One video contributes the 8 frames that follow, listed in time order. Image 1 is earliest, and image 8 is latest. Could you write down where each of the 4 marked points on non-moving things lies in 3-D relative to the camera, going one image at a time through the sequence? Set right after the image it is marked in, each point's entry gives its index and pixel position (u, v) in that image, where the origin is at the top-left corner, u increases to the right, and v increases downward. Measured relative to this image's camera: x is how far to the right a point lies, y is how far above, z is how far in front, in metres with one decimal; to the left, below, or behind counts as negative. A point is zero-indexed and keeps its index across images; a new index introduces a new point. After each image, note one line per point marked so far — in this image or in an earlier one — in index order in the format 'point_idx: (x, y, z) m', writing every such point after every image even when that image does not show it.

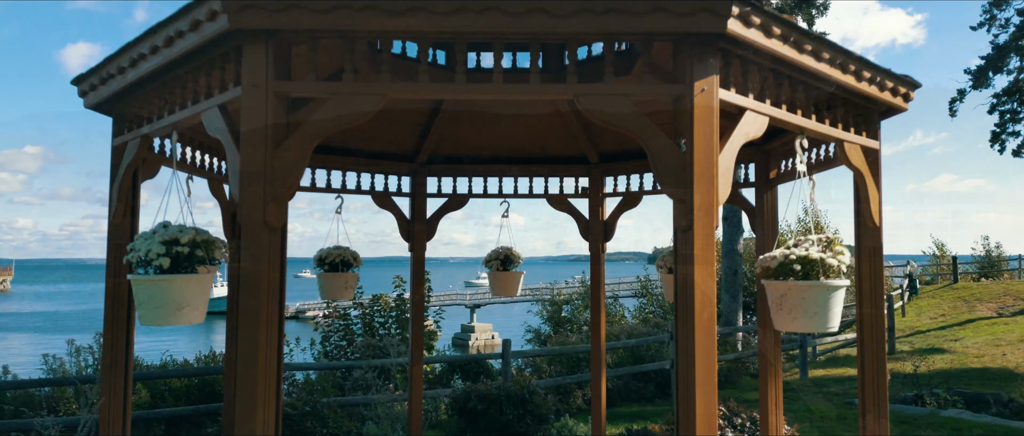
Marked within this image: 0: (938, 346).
0: (+10.6, -3.2, +15.4) m
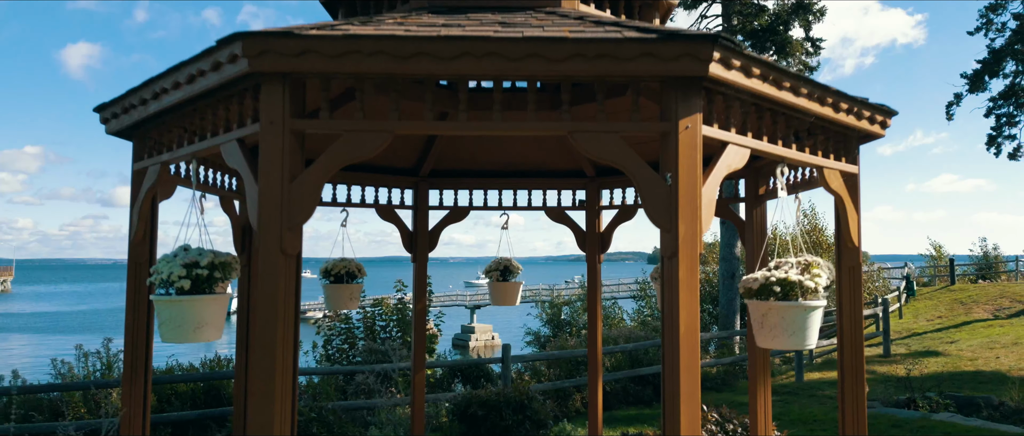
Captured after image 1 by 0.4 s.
0: (+10.6, -3.3, +15.6) m
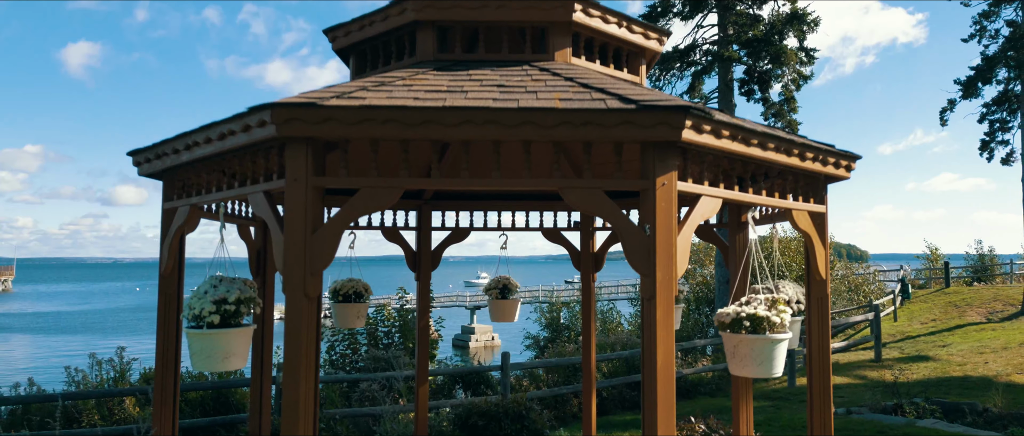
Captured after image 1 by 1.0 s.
0: (+10.6, -3.4, +15.9) m
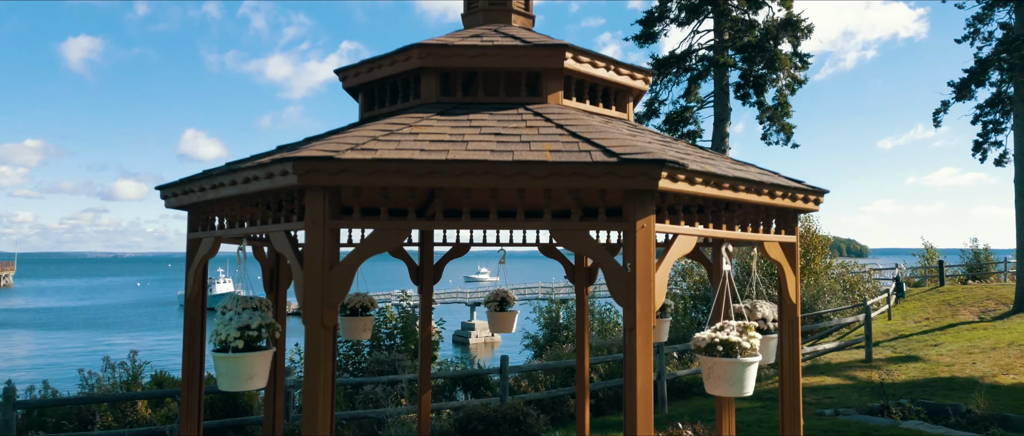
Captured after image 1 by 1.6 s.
0: (+10.5, -3.5, +16.2) m
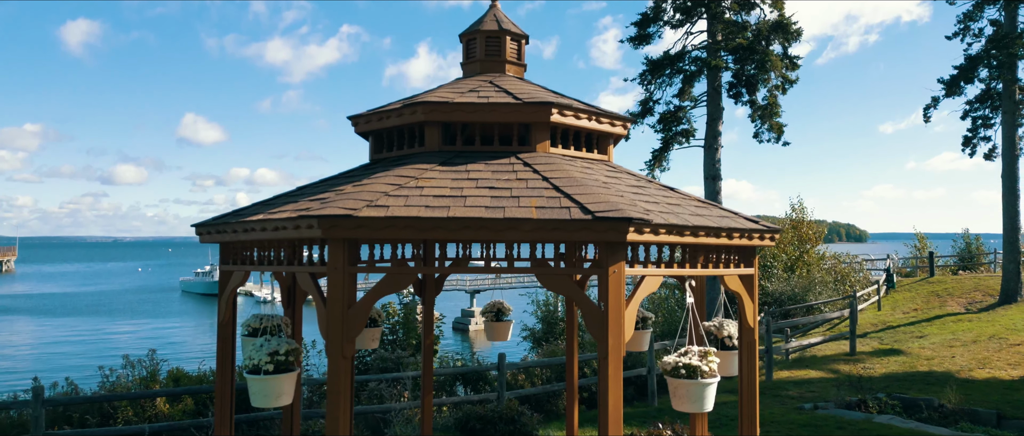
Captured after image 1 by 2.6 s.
0: (+10.5, -3.4, +16.8) m
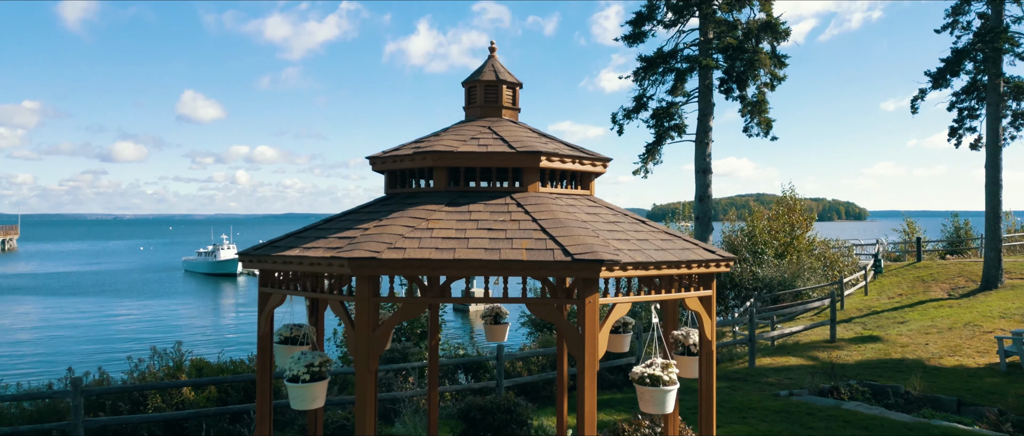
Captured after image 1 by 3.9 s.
0: (+10.5, -3.2, +17.6) m
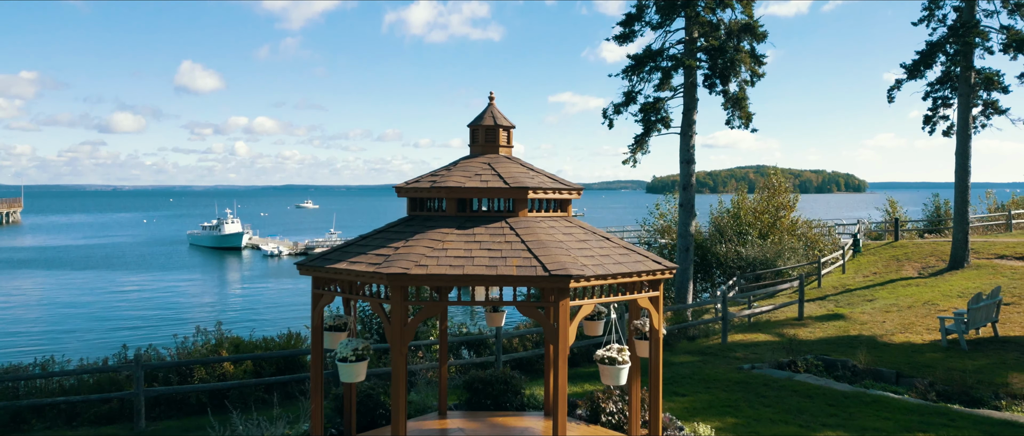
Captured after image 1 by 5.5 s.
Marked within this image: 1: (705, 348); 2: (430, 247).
0: (+10.4, -2.8, +19.1) m
1: (+4.4, -3.0, +14.4) m
2: (-0.8, -0.3, +5.8) m
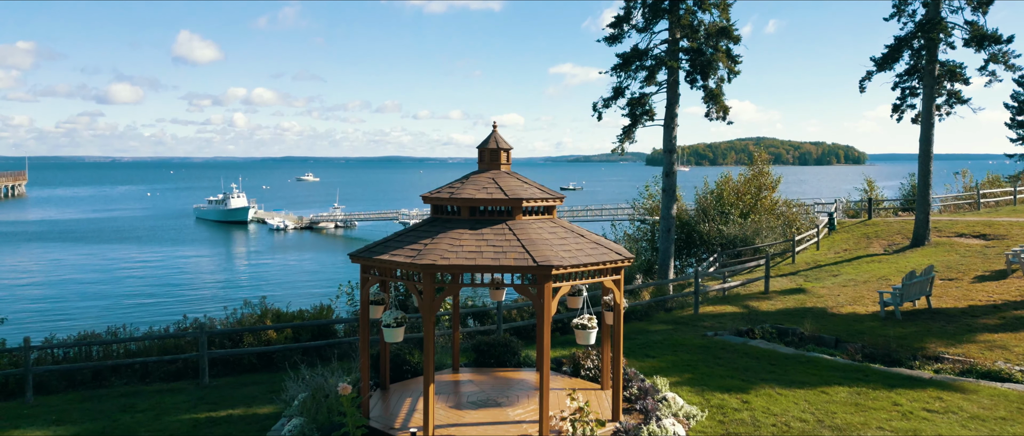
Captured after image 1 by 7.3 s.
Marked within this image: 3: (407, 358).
0: (+10.4, -2.2, +21.3) m
1: (+4.4, -2.7, +16.6) m
2: (-0.8, -0.3, +7.8) m
3: (-1.7, -2.3, +10.0) m
